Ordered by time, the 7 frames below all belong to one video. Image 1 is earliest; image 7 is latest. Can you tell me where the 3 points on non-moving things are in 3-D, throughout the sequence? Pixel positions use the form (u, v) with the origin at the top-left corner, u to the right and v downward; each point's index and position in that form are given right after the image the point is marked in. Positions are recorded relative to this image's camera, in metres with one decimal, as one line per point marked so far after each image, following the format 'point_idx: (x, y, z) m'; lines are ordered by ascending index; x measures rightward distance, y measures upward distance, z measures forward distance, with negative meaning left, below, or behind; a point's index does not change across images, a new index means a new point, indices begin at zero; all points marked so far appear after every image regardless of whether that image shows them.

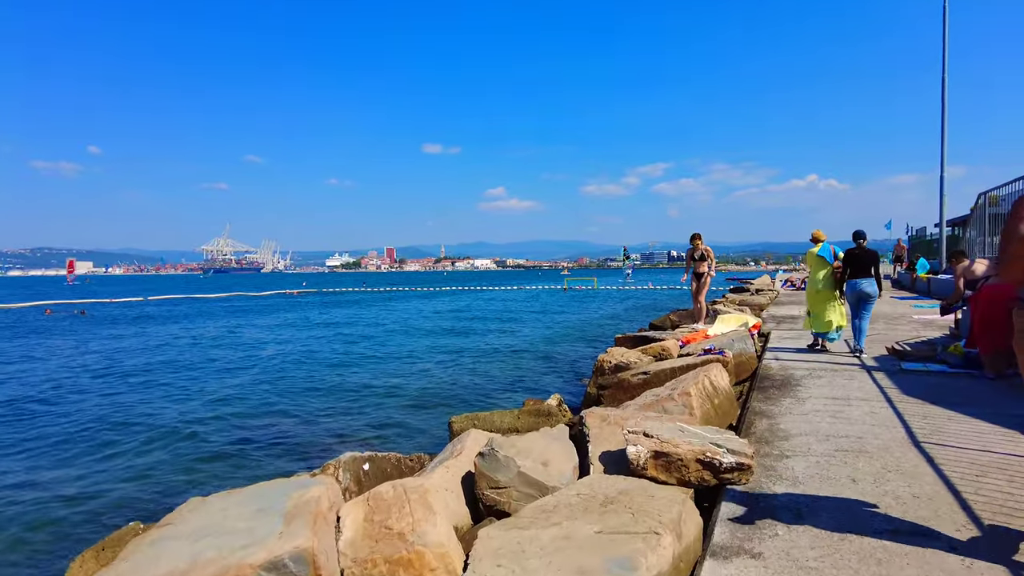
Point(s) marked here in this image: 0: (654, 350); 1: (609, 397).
0: (+1.9, -0.8, +8.6) m
1: (+1.0, -1.2, +7.1) m
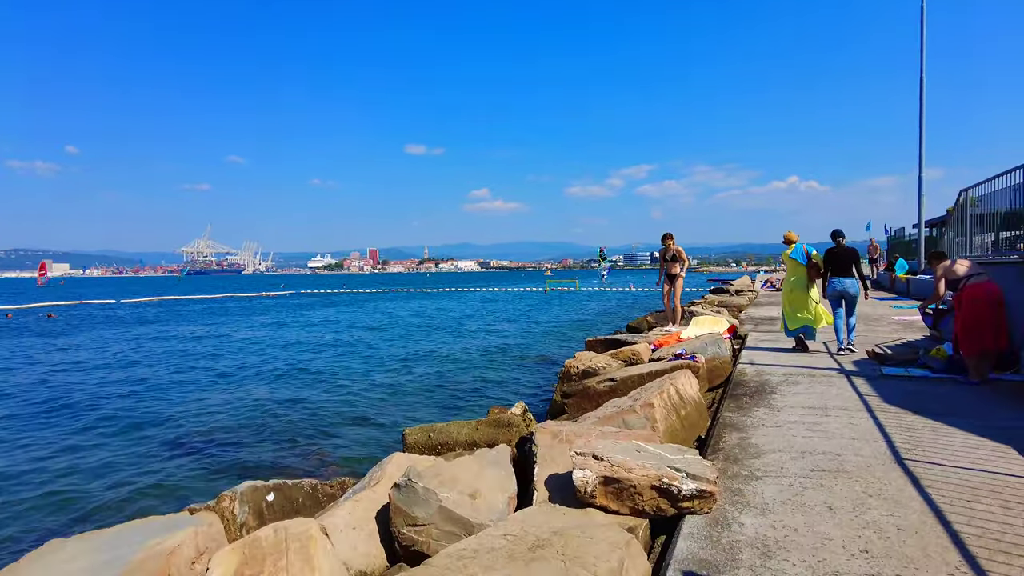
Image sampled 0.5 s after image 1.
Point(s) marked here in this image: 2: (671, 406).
0: (+1.4, -0.8, +8.2) m
1: (+0.6, -1.2, +6.7) m
2: (+1.1, -0.8, +4.7) m
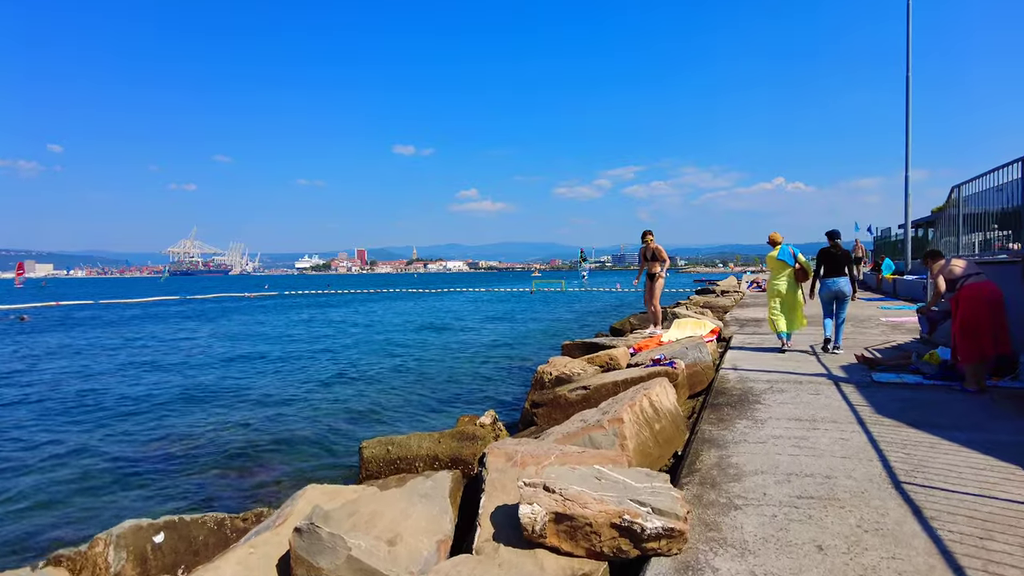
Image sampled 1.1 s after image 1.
0: (+1.0, -0.8, +7.7) m
1: (+0.3, -1.2, +6.2) m
2: (+0.8, -0.9, +4.3) m
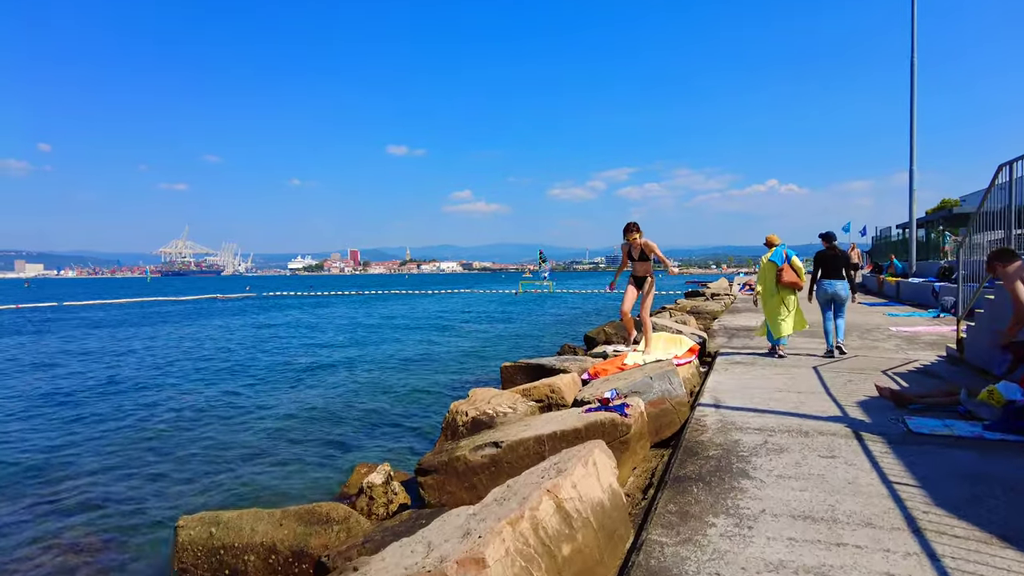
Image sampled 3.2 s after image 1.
0: (+0.2, -0.9, +5.8) m
1: (-0.5, -1.3, +4.3) m
2: (+0.1, -0.9, +2.4) m
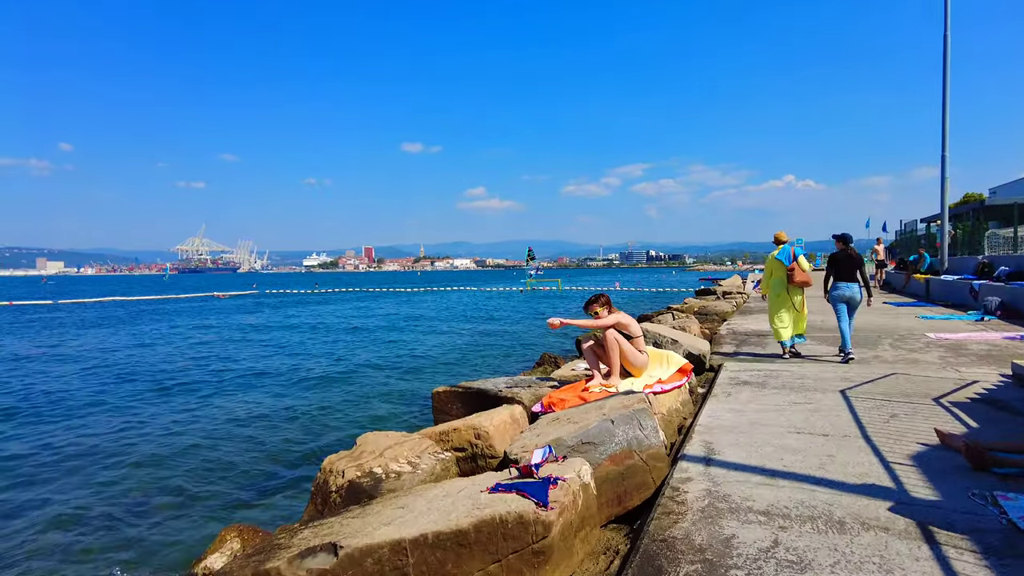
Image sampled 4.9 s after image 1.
0: (-0.3, -0.9, +4.2) m
1: (-1.1, -1.3, +2.7) m
2: (-0.6, -1.0, +0.7) m
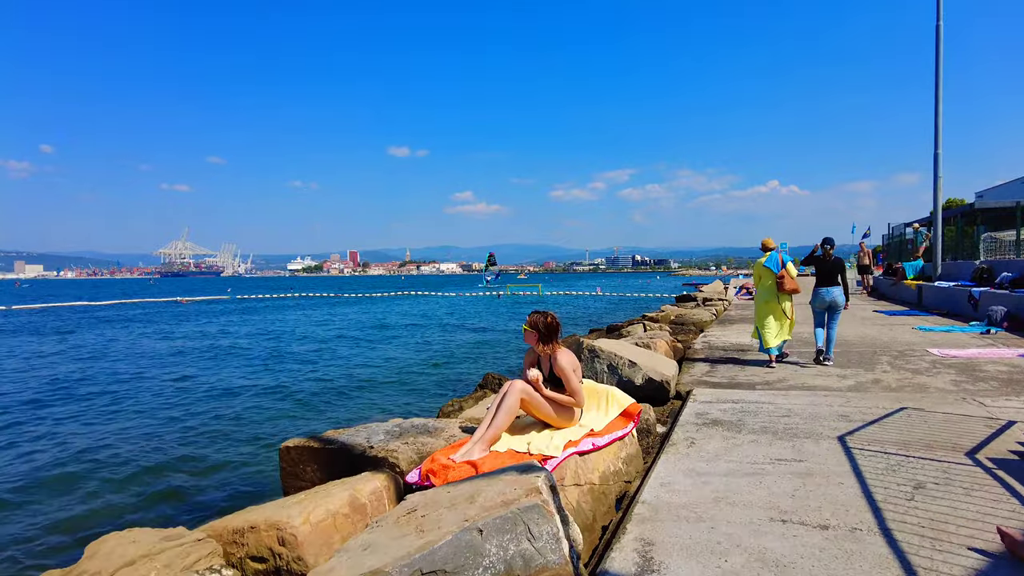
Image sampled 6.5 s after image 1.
0: (-1.0, -1.0, +2.7) m
1: (-1.7, -1.4, +1.1) m
2: (-1.2, -1.0, -0.8) m
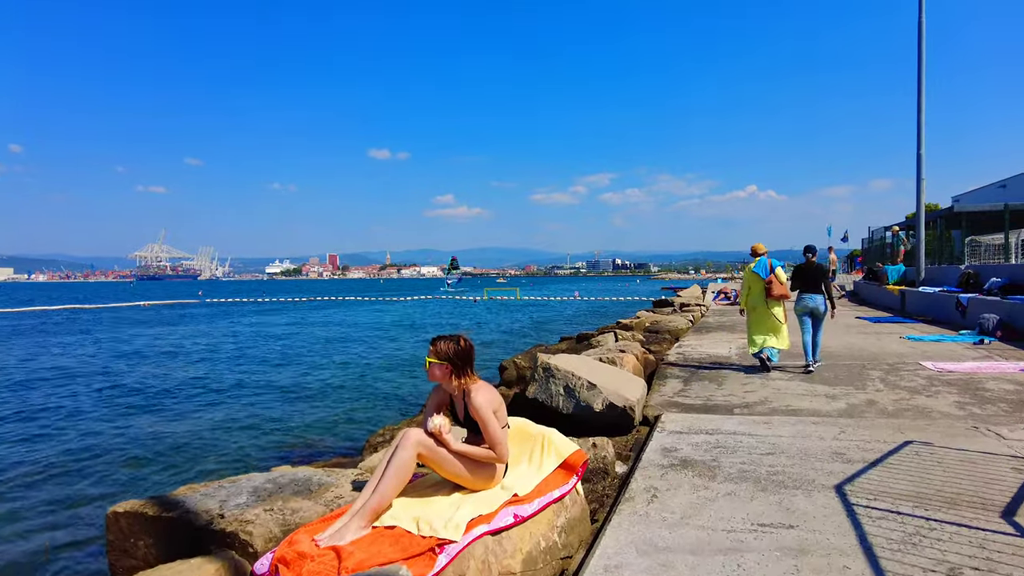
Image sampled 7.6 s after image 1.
0: (-1.4, -1.1, +1.7) m
1: (-2.1, -1.4, +0.1) m
2: (-1.5, -1.0, -1.8) m
